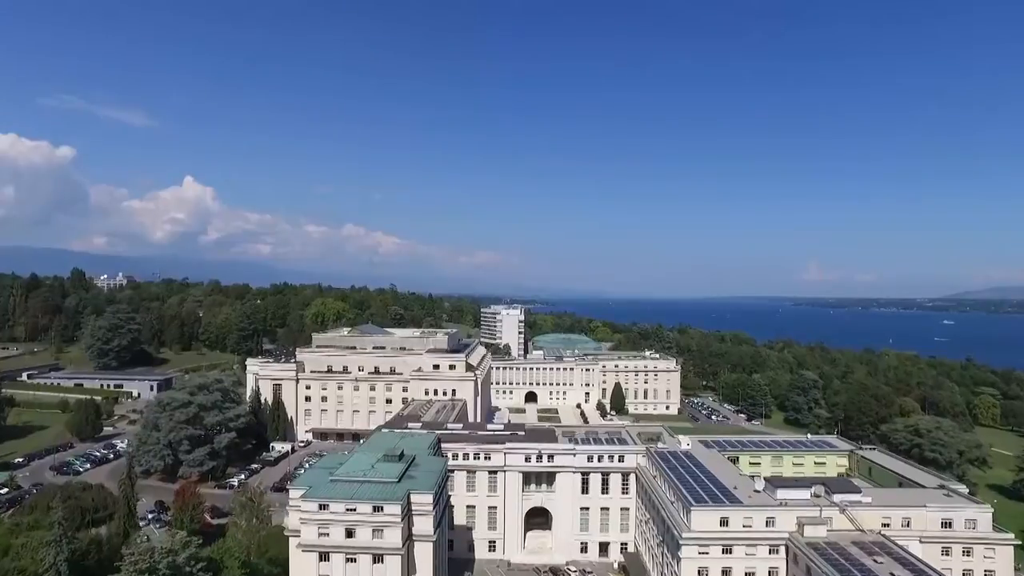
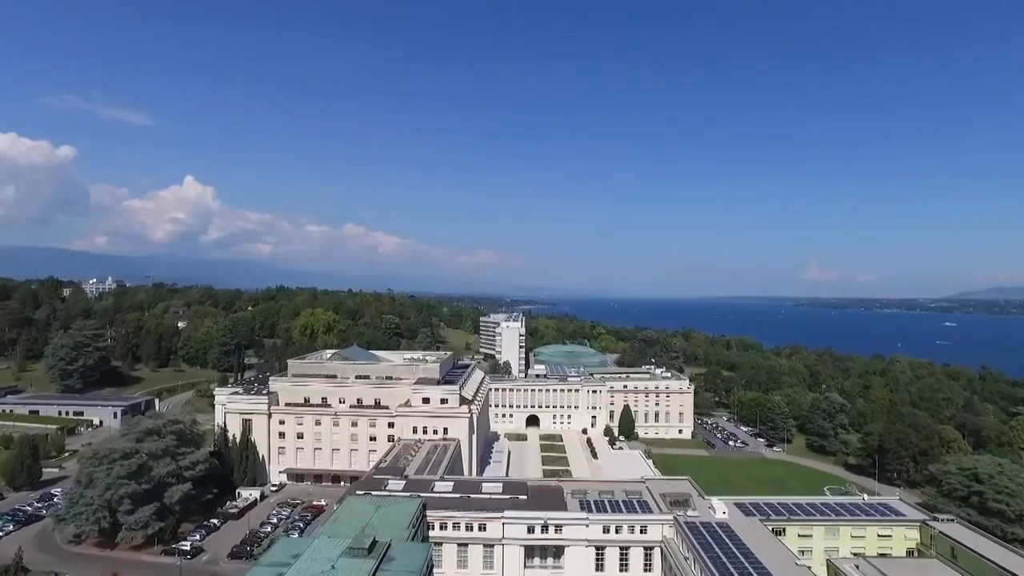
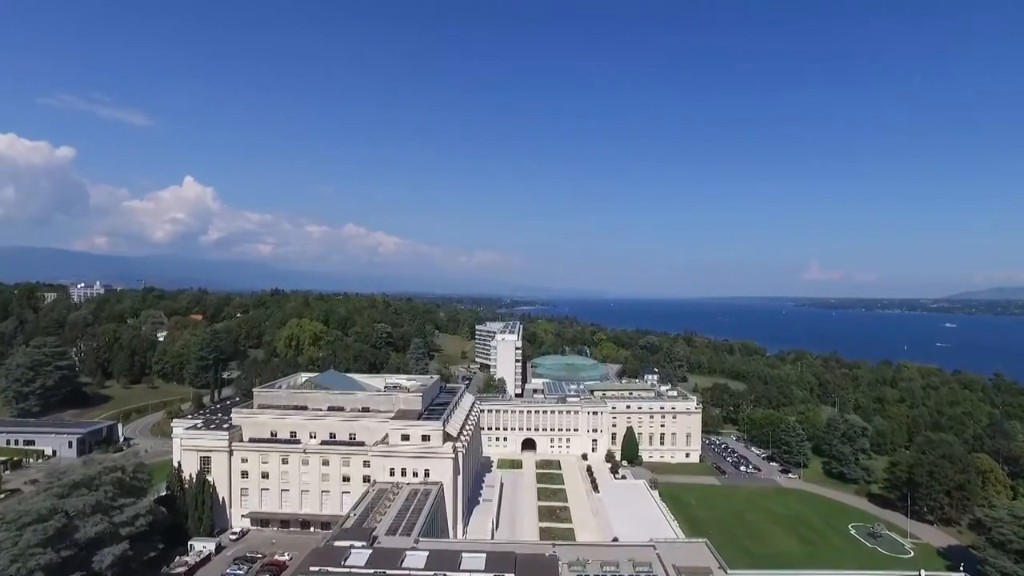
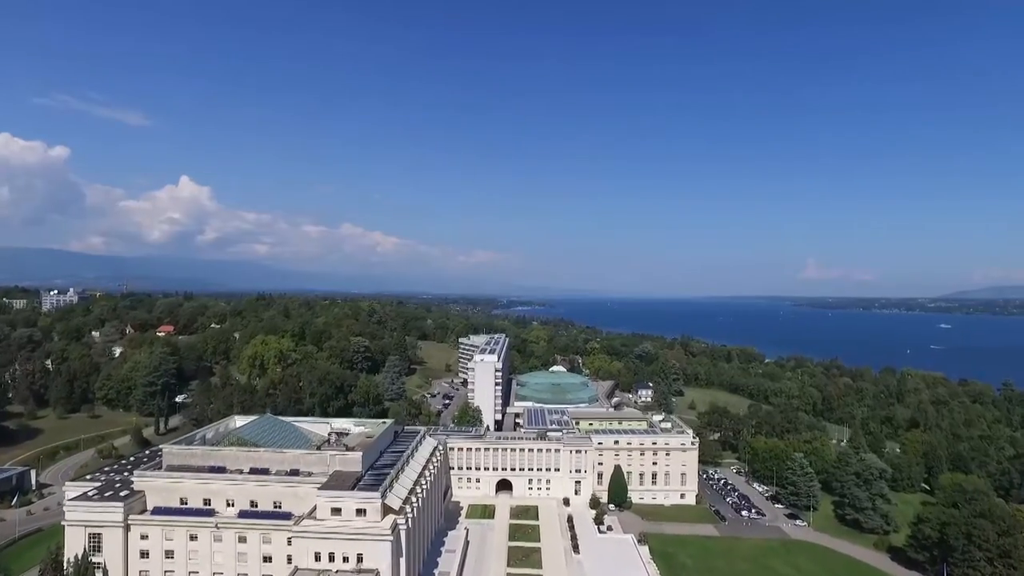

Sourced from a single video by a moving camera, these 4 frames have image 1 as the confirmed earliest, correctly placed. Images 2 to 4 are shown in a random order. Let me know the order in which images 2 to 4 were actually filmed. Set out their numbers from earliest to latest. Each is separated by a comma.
2, 3, 4
